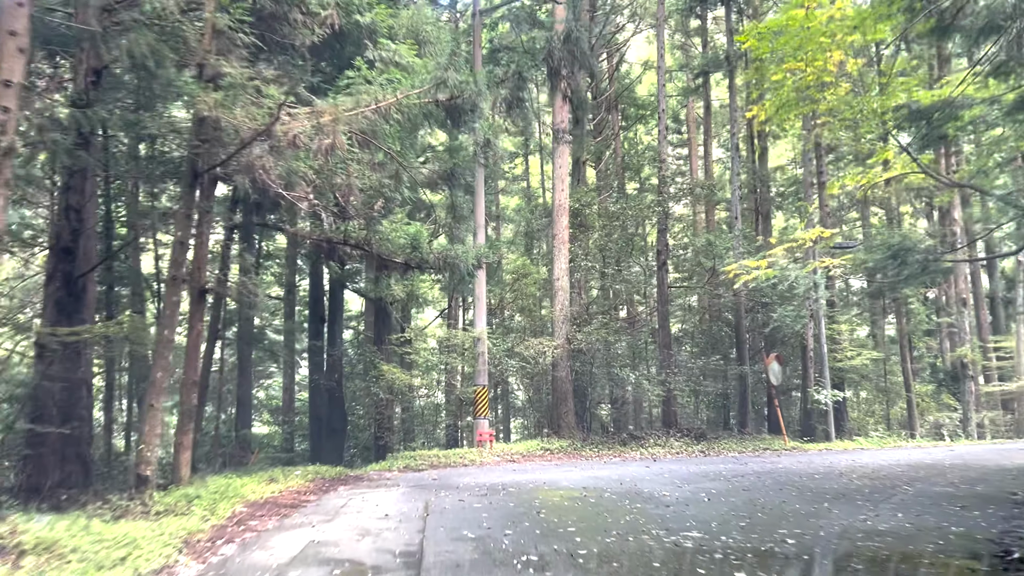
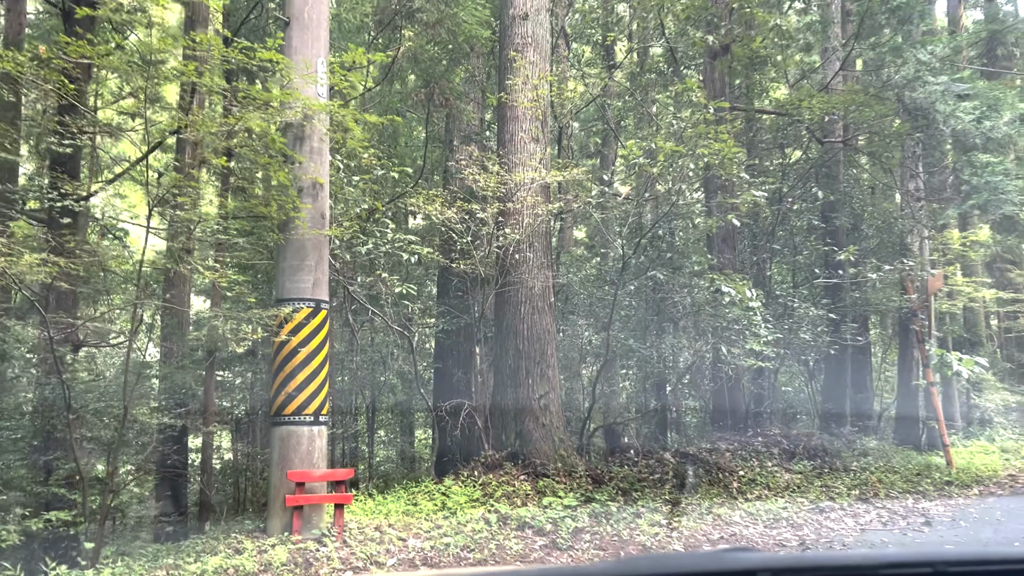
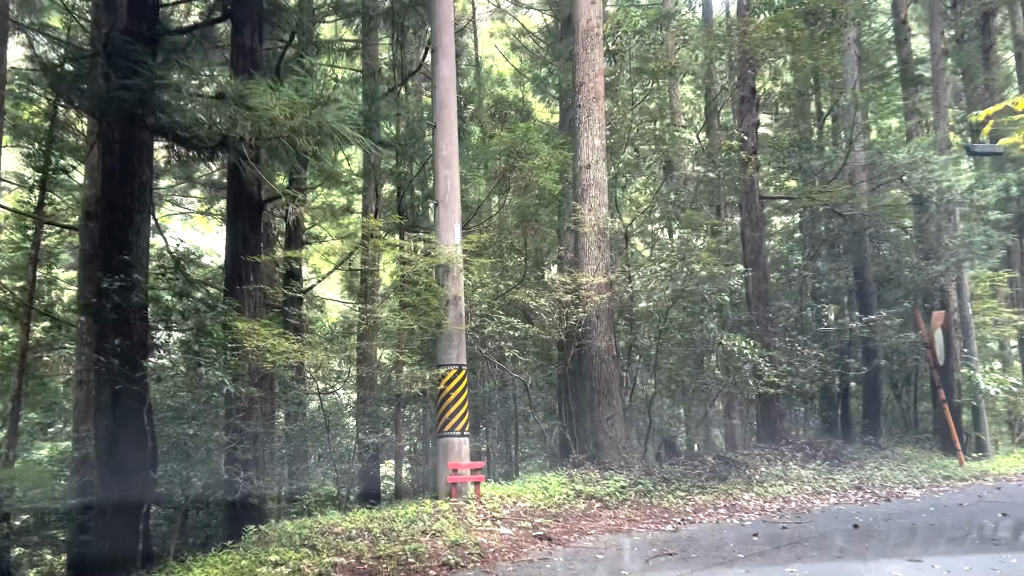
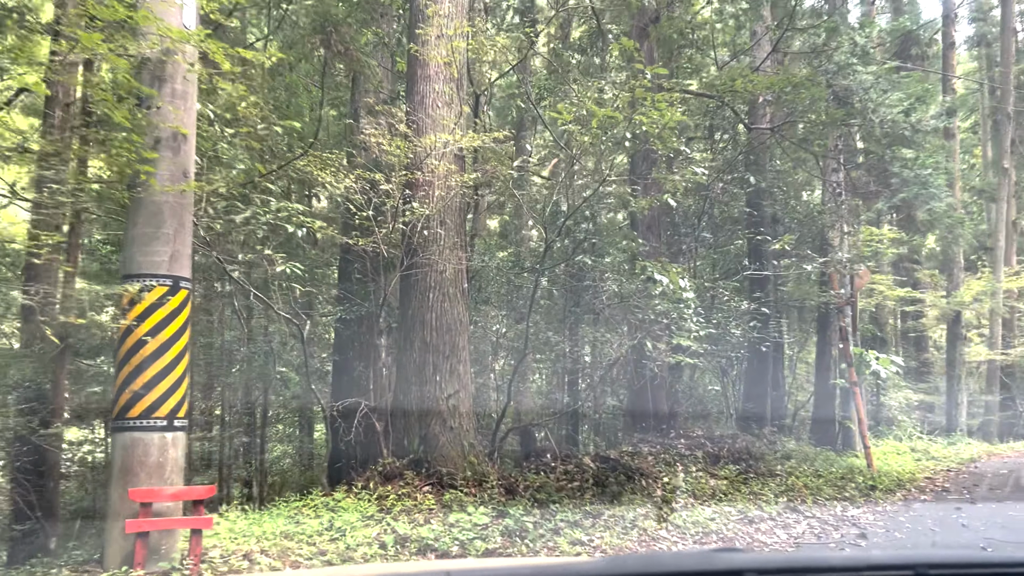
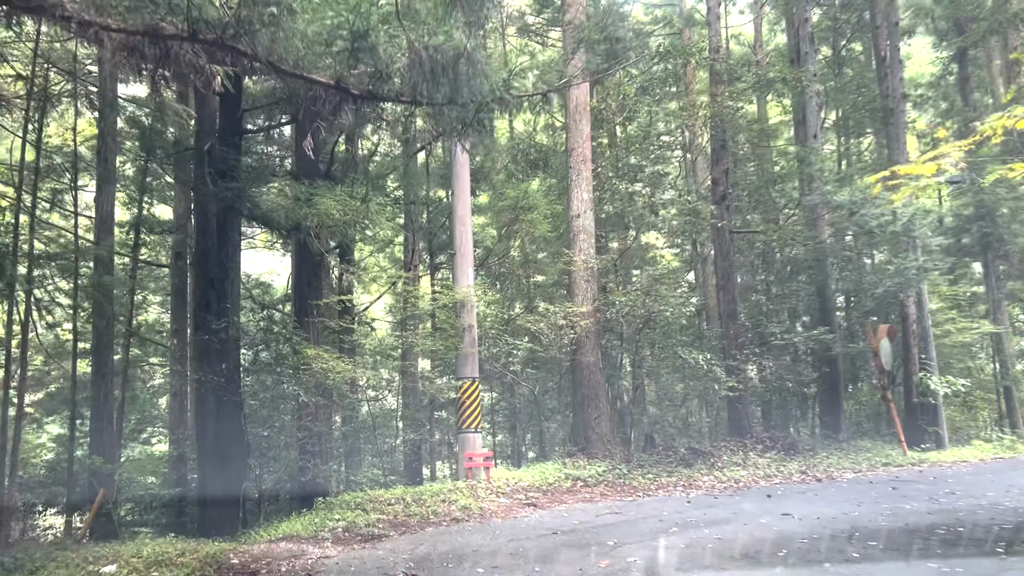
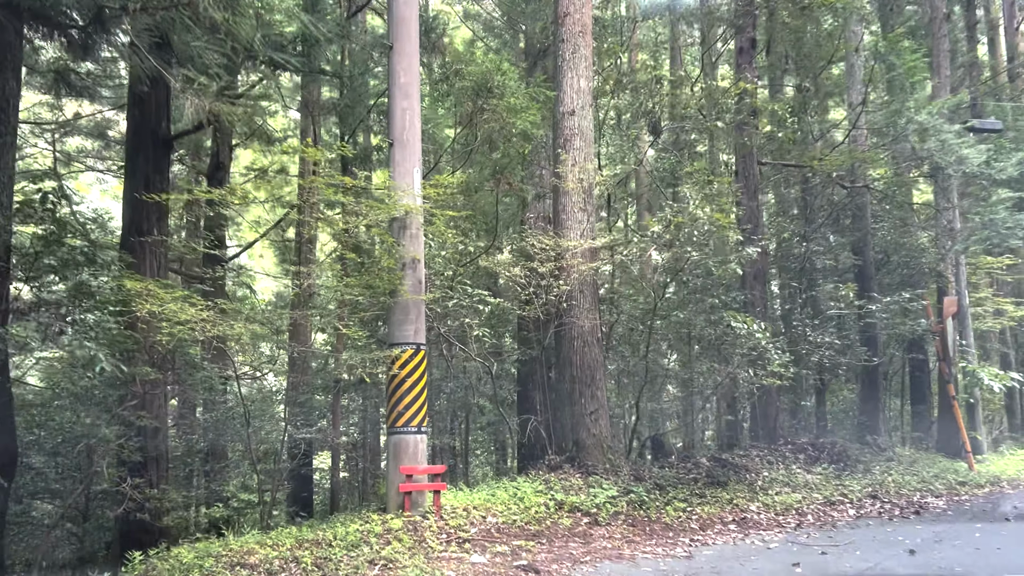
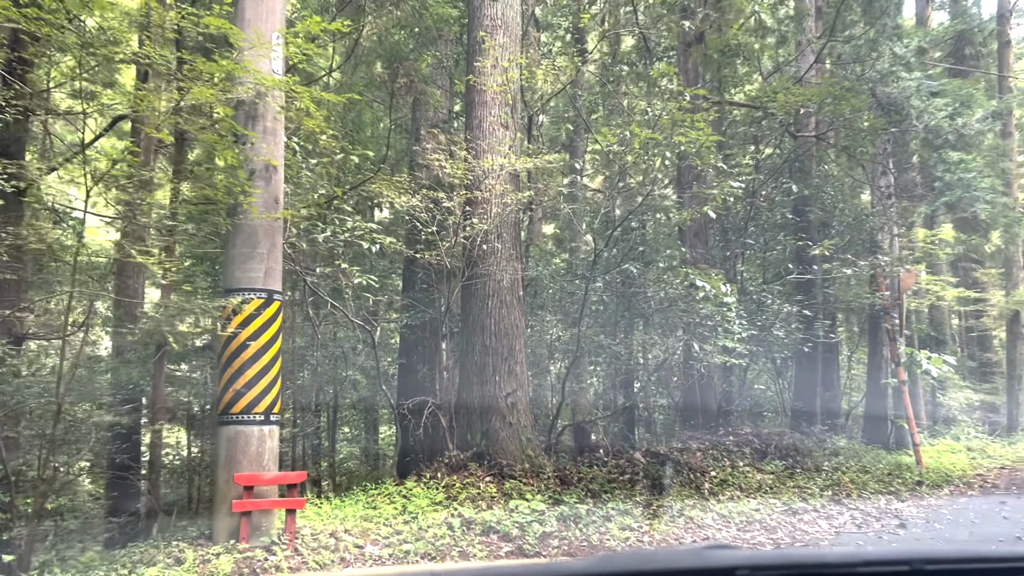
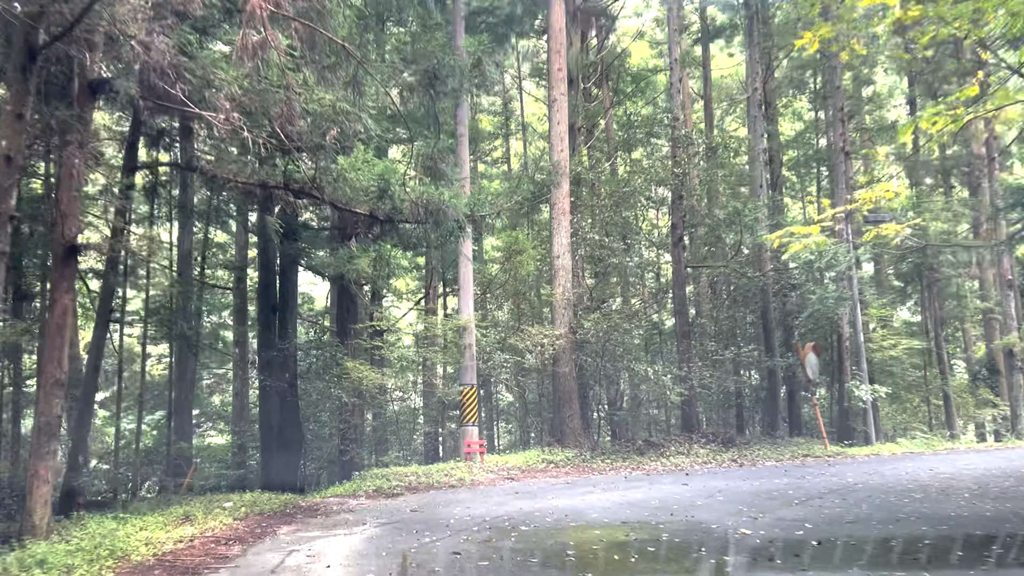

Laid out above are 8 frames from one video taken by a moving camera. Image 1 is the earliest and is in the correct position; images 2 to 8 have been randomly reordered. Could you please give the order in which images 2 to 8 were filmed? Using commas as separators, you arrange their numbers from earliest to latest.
8, 5, 3, 6, 2, 7, 4
